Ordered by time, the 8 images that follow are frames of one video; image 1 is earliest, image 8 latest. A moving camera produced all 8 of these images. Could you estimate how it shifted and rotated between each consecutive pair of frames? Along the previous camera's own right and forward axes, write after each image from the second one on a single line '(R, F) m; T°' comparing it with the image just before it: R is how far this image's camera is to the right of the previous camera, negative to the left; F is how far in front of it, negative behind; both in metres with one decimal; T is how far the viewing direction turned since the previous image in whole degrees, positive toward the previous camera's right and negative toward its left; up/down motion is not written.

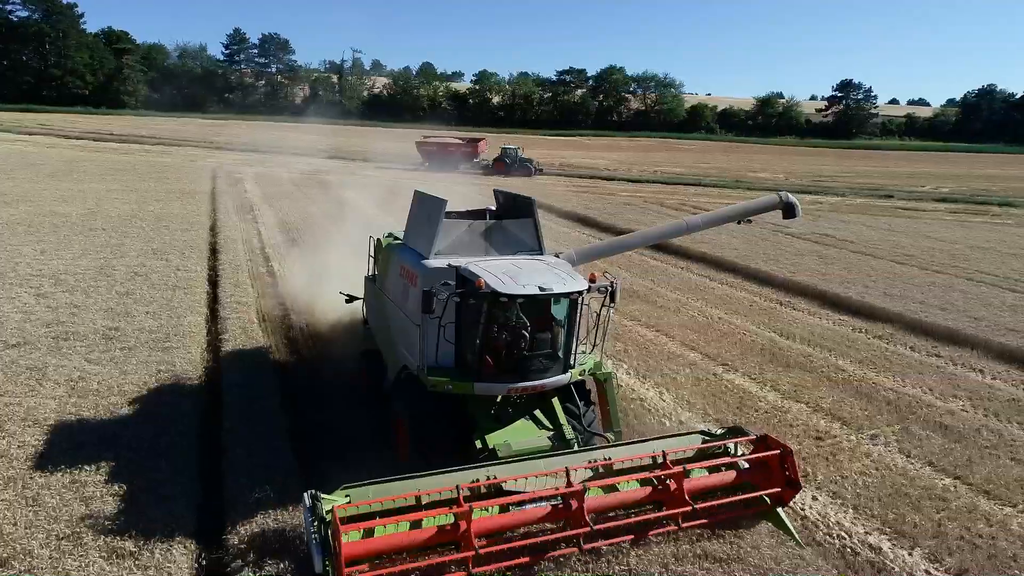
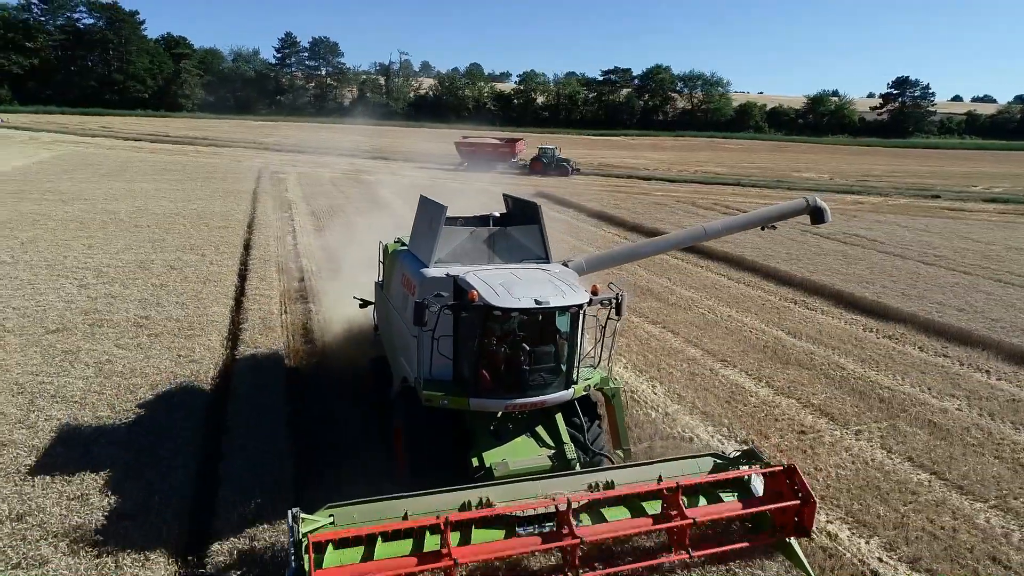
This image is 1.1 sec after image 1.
(+0.7, -0.4) m; -4°
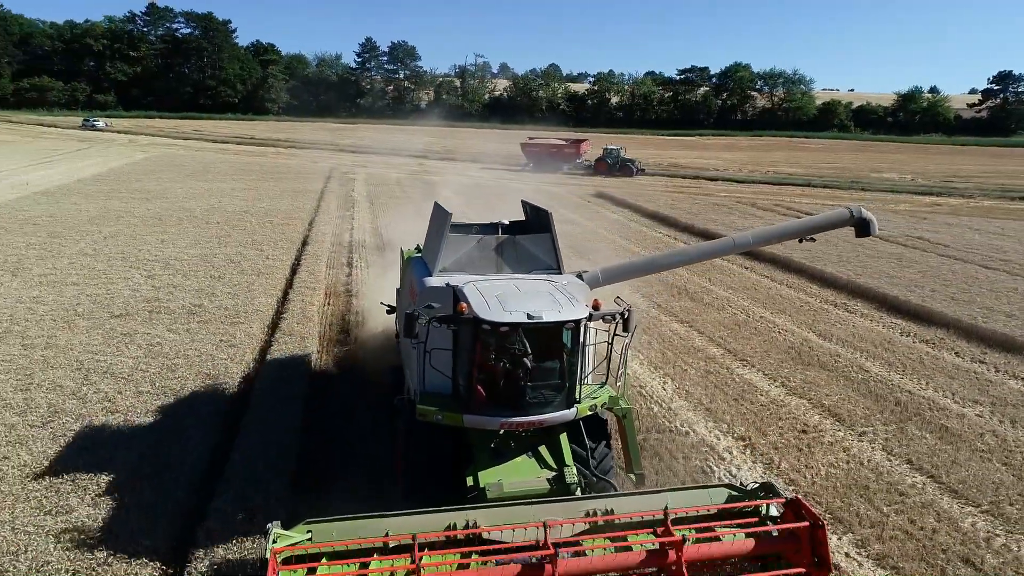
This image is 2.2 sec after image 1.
(+0.9, -0.4) m; -6°
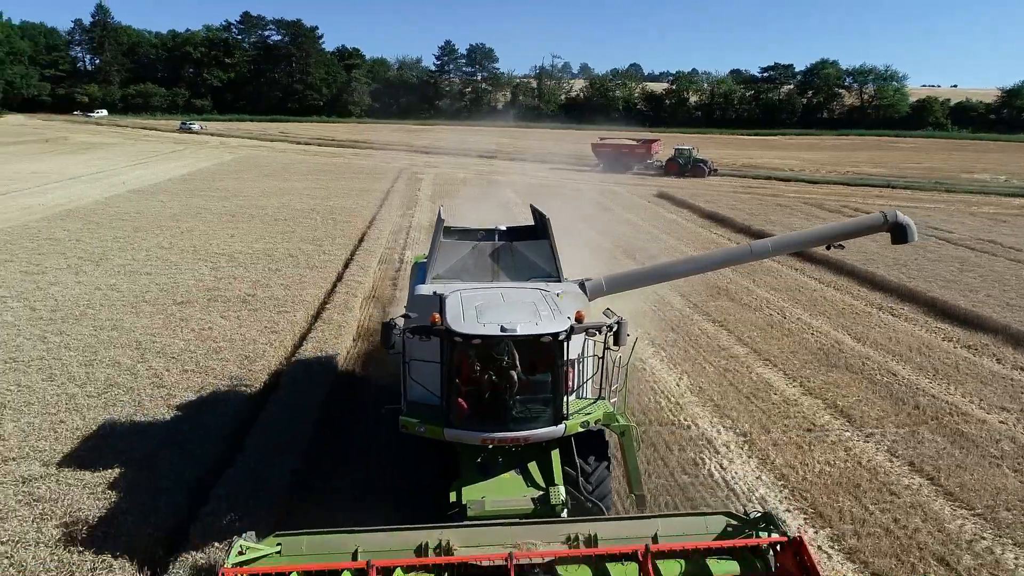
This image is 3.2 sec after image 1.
(+0.9, -0.4) m; -6°
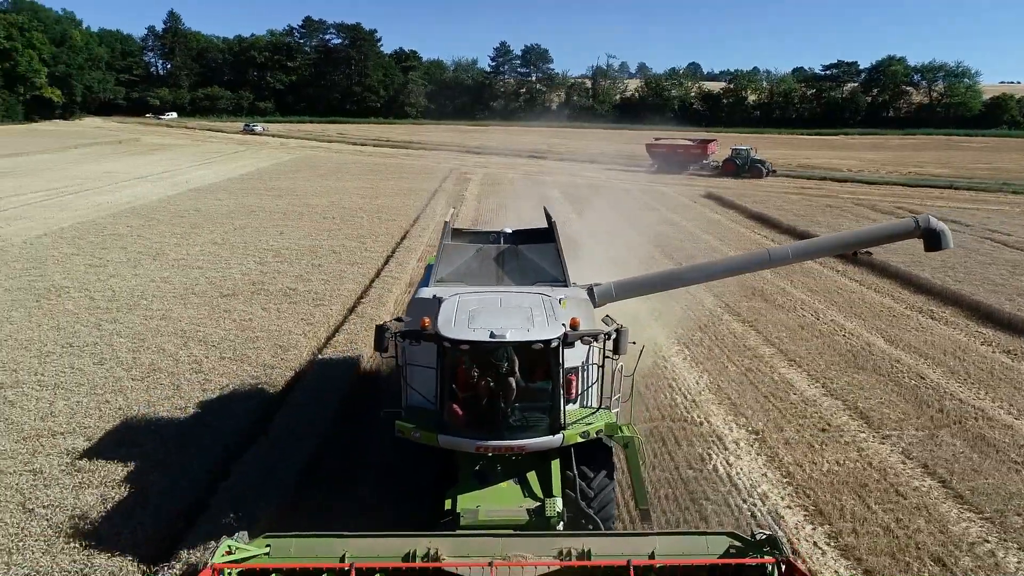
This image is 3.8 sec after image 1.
(+0.5, -0.2) m; -4°
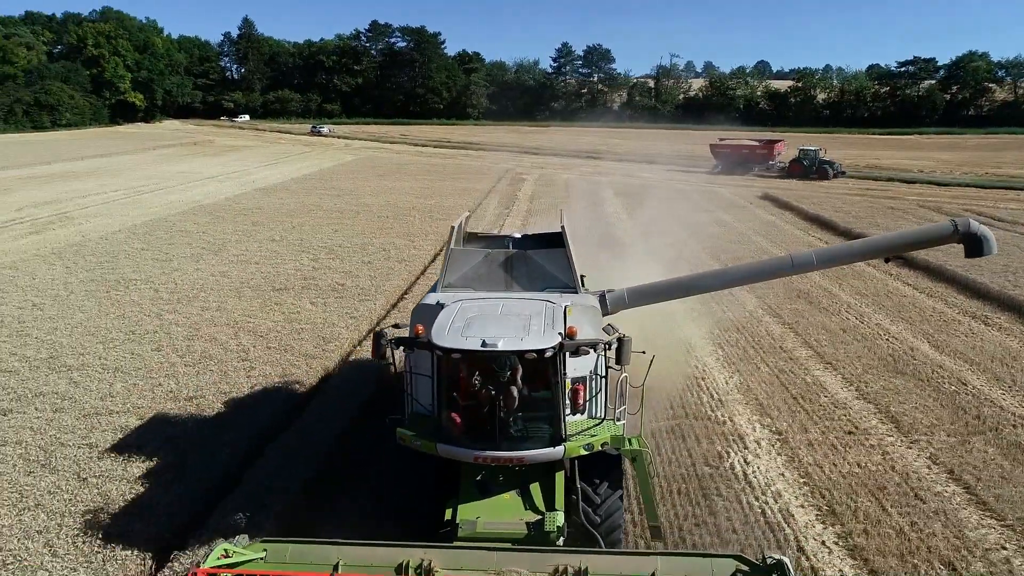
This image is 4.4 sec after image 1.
(+0.5, -0.2) m; -5°
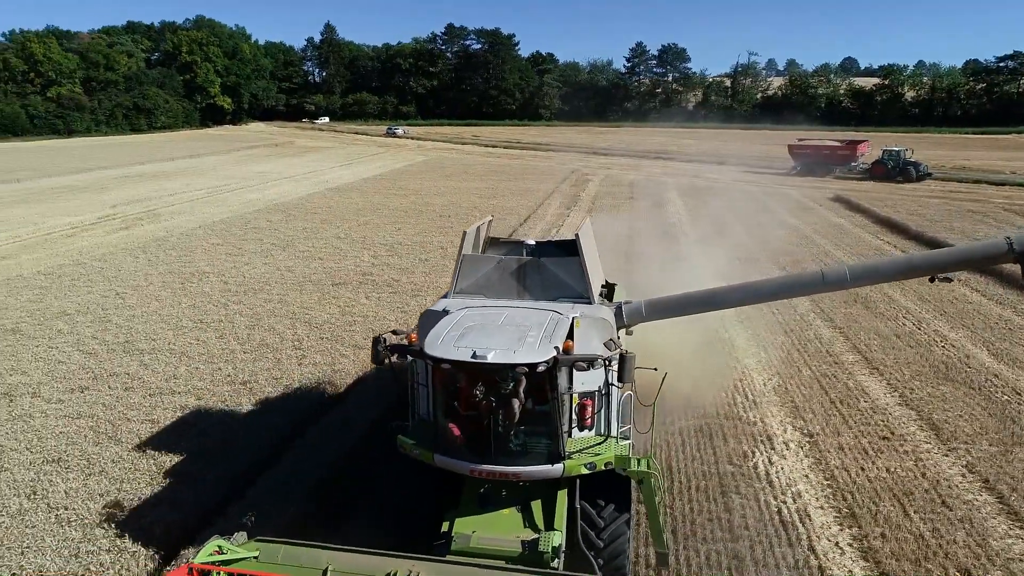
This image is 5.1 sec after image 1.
(+0.5, -0.3) m; -6°
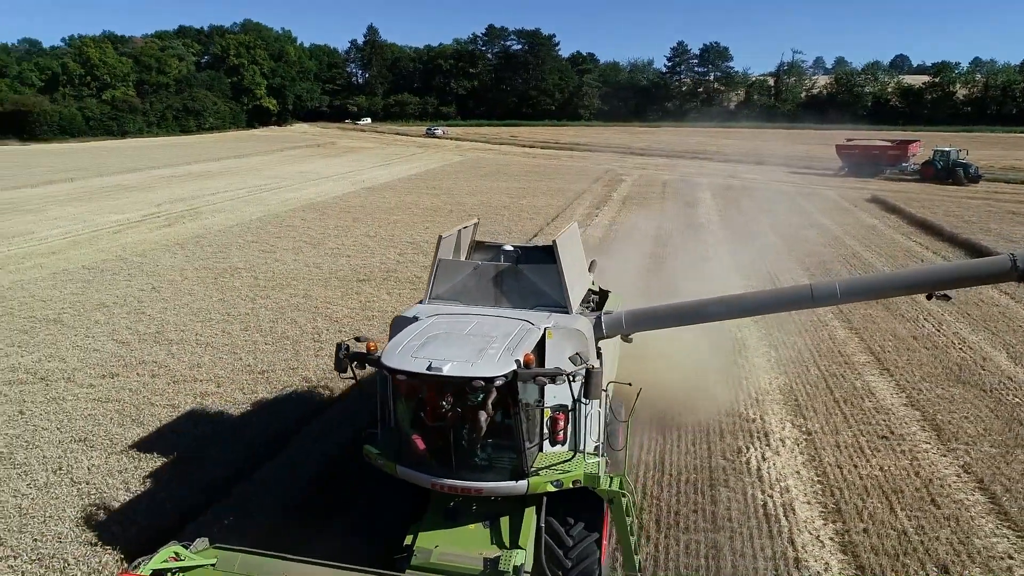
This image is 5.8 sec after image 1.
(+0.5, -0.3) m; -3°
